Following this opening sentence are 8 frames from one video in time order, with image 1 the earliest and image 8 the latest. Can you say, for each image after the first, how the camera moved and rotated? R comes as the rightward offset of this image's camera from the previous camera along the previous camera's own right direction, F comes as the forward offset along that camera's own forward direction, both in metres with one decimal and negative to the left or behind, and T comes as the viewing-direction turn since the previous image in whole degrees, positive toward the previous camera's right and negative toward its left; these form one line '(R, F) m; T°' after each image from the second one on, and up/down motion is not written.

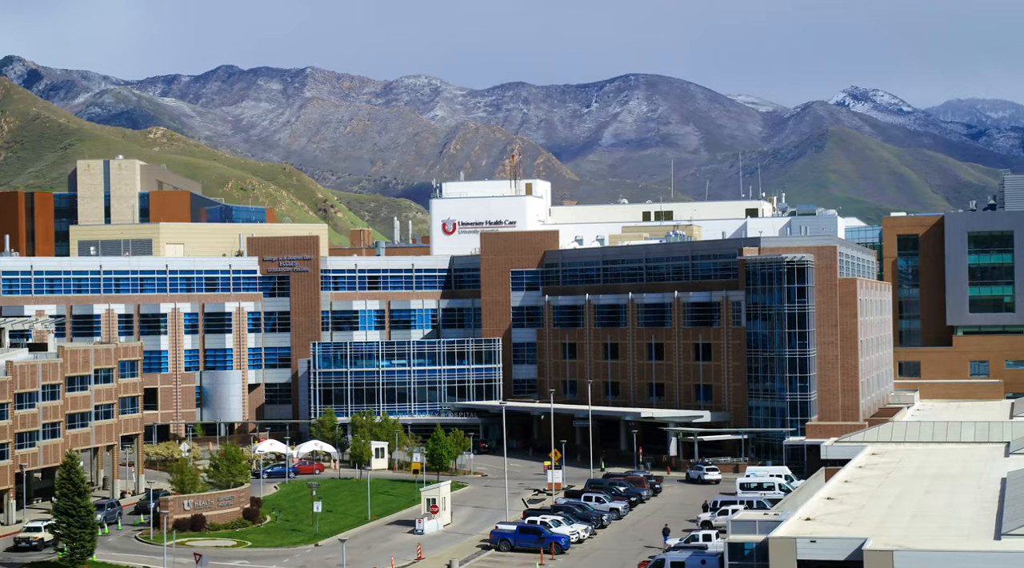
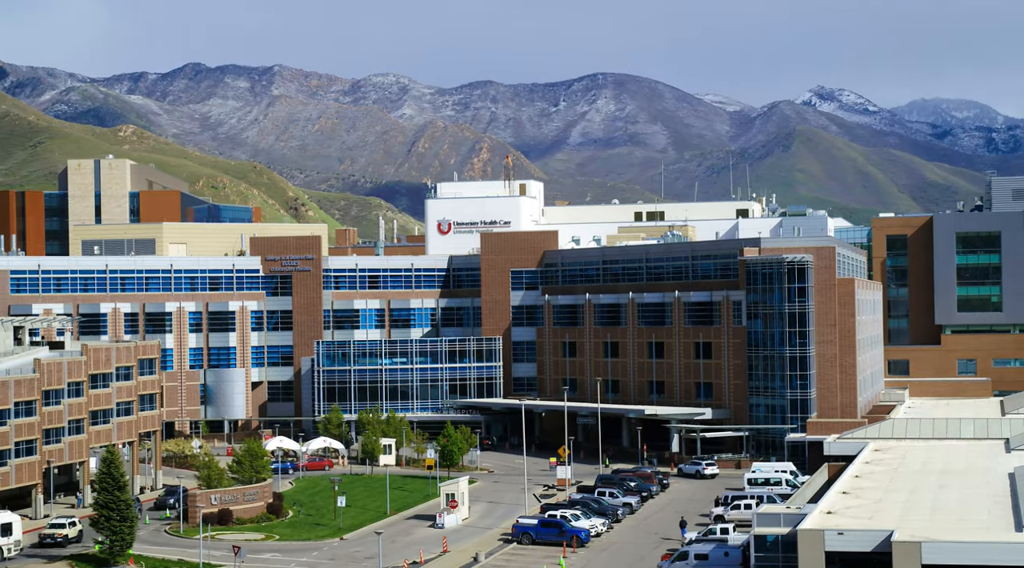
(-2.5, -1.8) m; +1°
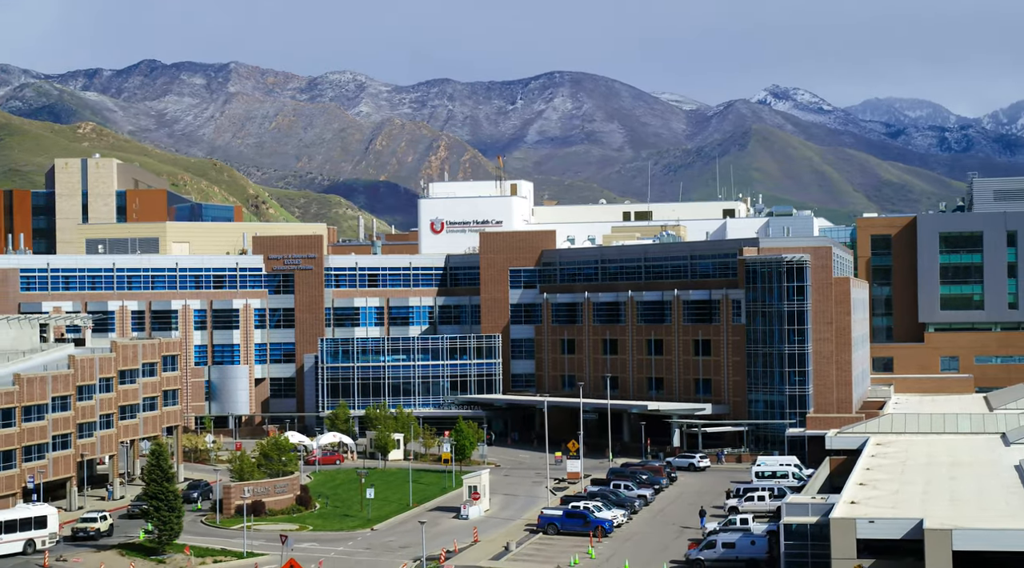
(-3.3, -2.5) m; +1°
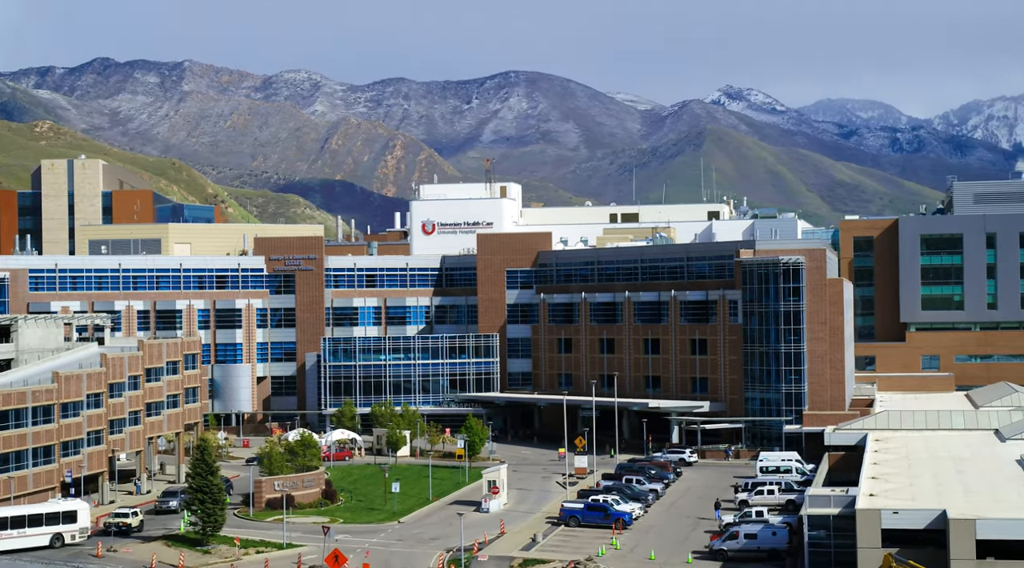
(-3.3, -2.7) m; +1°
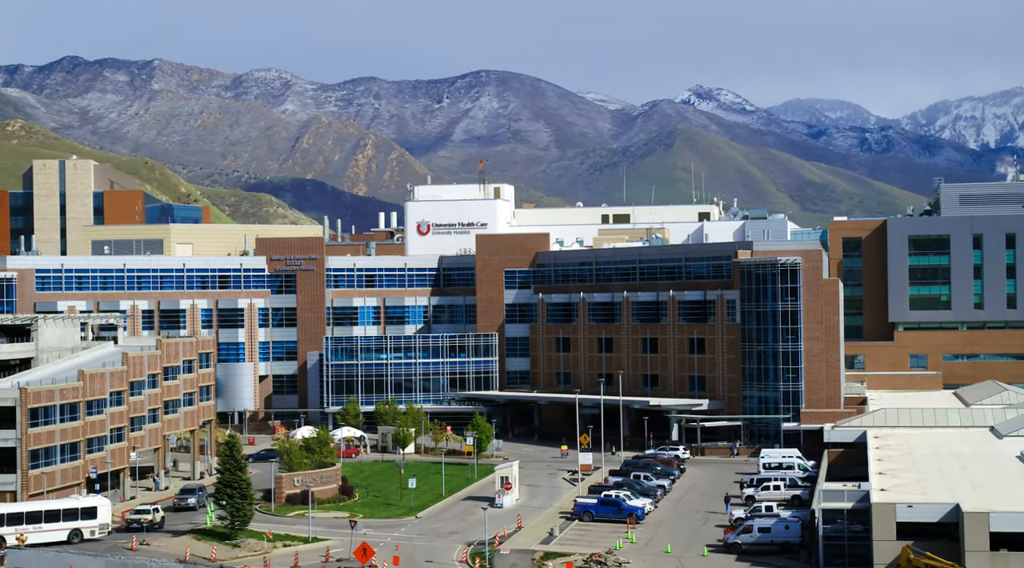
(-2.2, -1.9) m; +1°
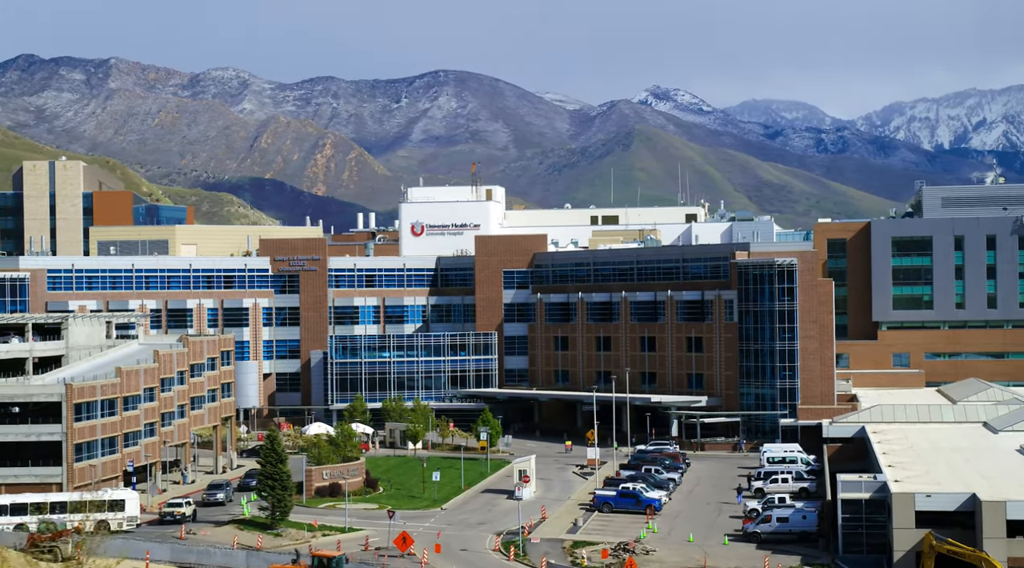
(-3.3, -3.0) m; +1°
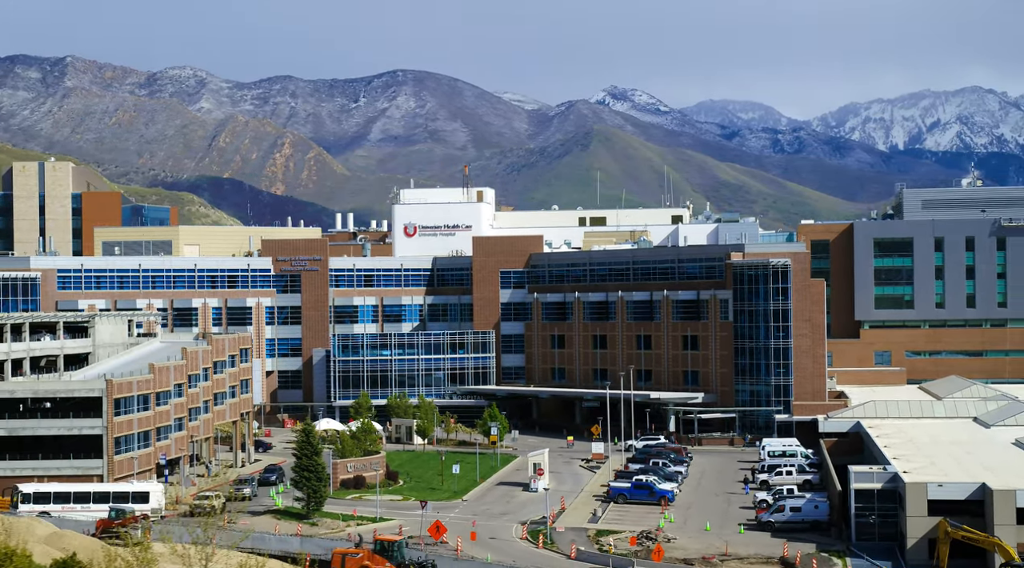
(-3.3, -3.2) m; +1°
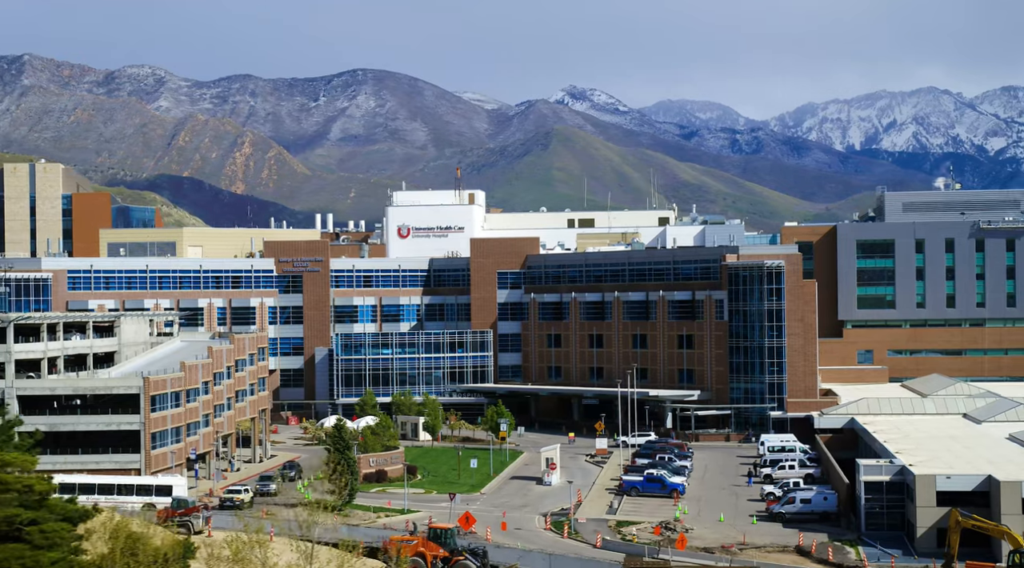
(-3.2, -3.3) m; +1°
